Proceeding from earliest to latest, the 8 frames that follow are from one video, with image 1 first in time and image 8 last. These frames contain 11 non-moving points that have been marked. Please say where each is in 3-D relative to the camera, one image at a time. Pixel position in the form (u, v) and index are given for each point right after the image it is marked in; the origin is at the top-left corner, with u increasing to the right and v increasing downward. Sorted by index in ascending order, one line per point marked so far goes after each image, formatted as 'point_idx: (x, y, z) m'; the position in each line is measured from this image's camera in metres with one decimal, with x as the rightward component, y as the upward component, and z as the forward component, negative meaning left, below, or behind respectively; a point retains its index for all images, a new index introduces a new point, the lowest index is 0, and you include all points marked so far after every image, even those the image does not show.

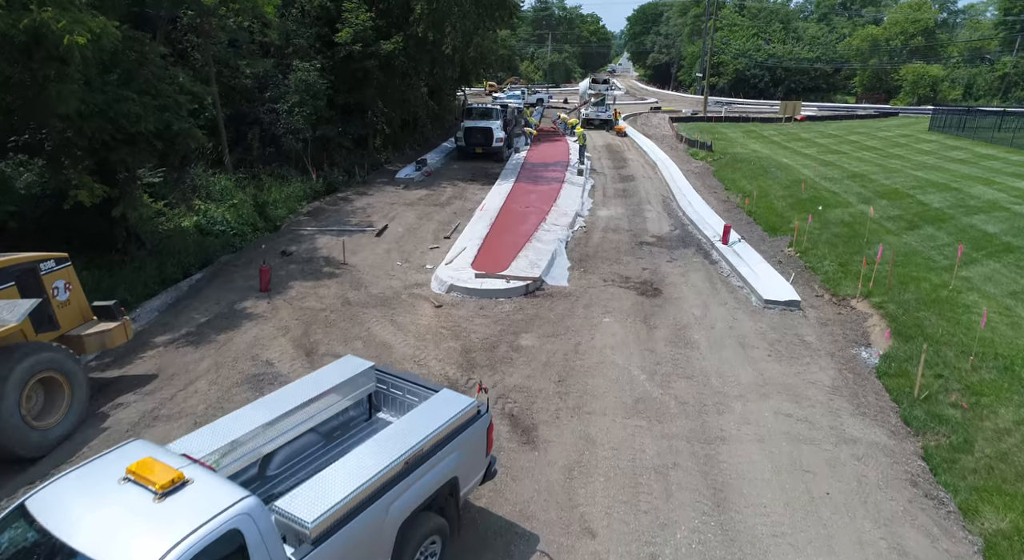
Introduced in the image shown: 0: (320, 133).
0: (-6.3, +4.8, +19.4) m
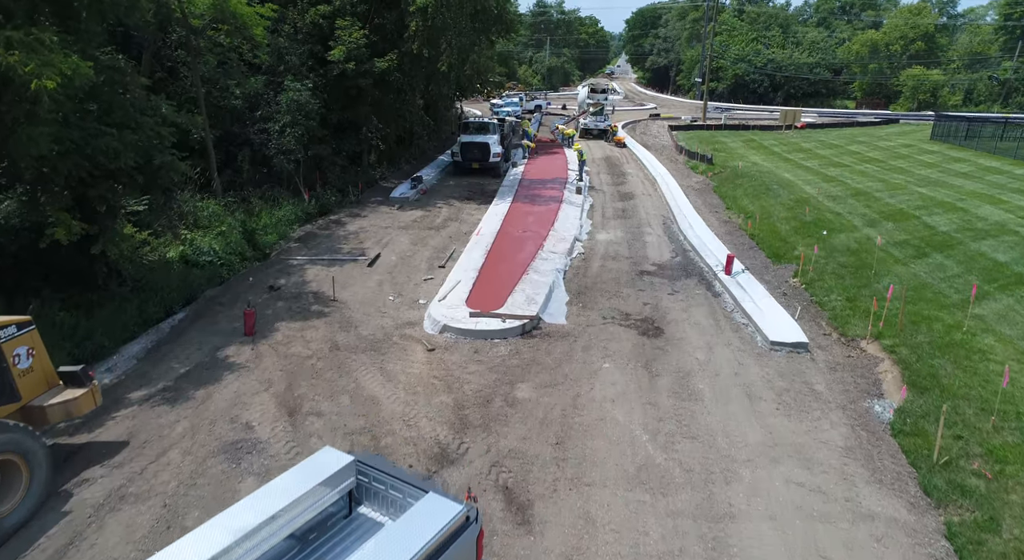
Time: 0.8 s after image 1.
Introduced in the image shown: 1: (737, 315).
0: (-6.4, +4.1, +18.9) m
1: (+4.5, -0.7, +11.8) m
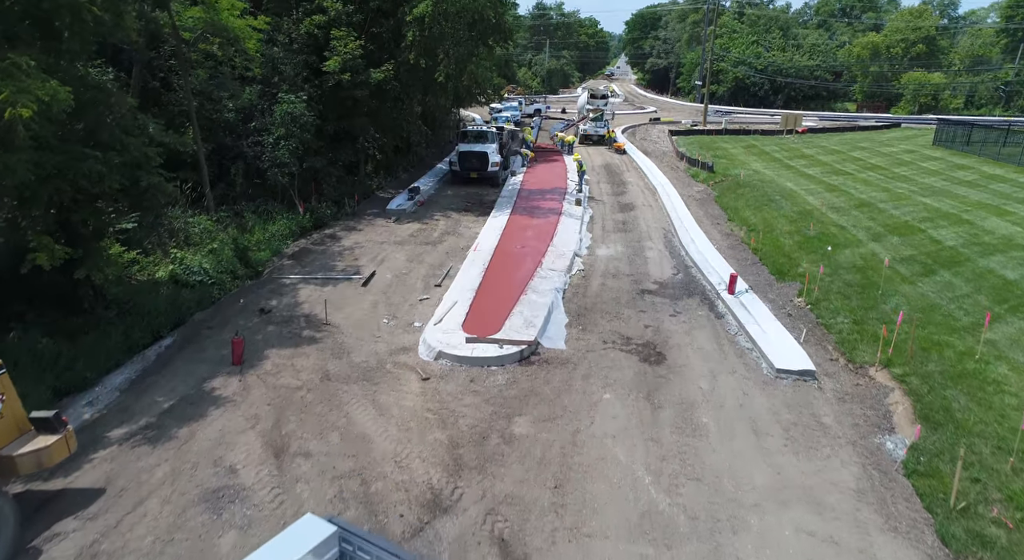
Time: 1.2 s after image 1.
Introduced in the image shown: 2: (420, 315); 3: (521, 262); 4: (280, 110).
0: (-6.5, +3.6, +18.6) m
1: (+4.5, -1.1, +11.5) m
2: (-1.9, -0.7, +12.1) m
3: (+0.2, +0.5, +14.9) m
4: (-6.7, +4.9, +16.9) m
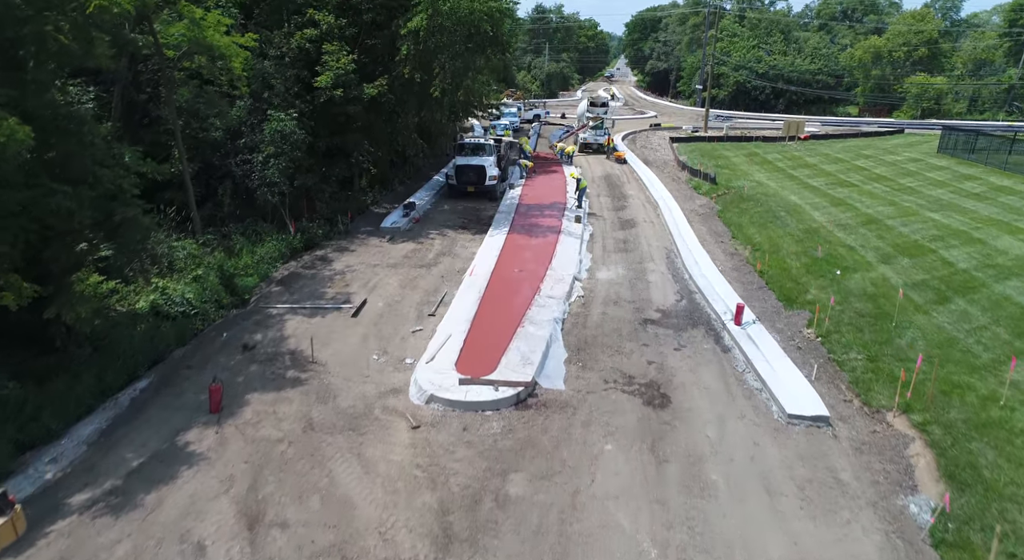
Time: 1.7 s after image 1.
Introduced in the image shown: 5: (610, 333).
0: (-6.5, +3.0, +18.0) m
1: (+4.4, -1.8, +10.9) m
2: (-2.0, -1.4, +11.5) m
3: (+0.2, -0.2, +14.3) m
4: (-6.8, +4.2, +16.4) m
5: (+2.1, -1.1, +12.4) m
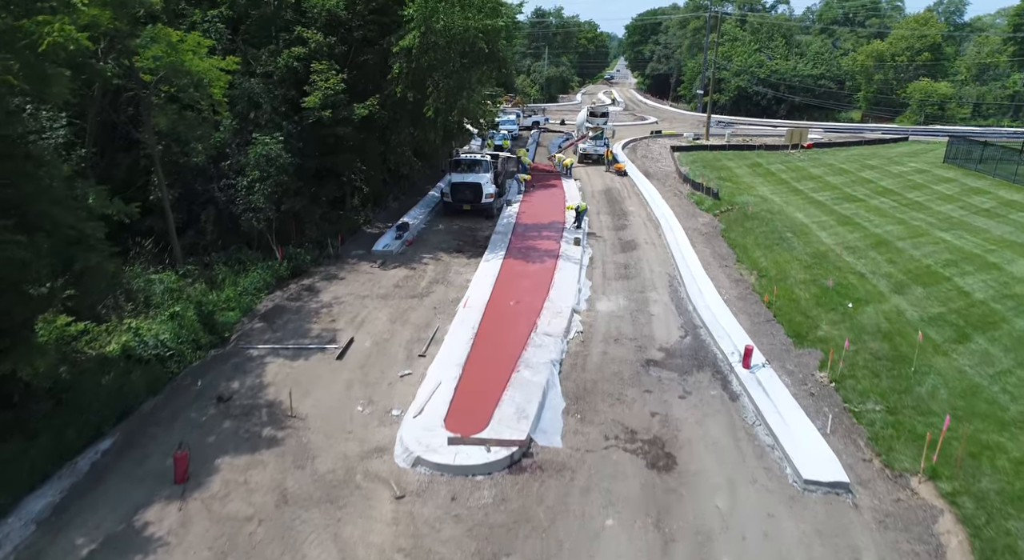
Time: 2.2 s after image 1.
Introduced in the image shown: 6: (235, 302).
0: (-6.6, +2.1, +17.3) m
1: (+4.3, -2.6, +10.2) m
2: (-2.1, -2.2, +10.8) m
3: (0.0, -1.0, +13.6) m
4: (-6.9, +3.4, +15.6) m
5: (+1.9, -1.9, +11.6) m
6: (-6.6, -0.6, +14.0) m
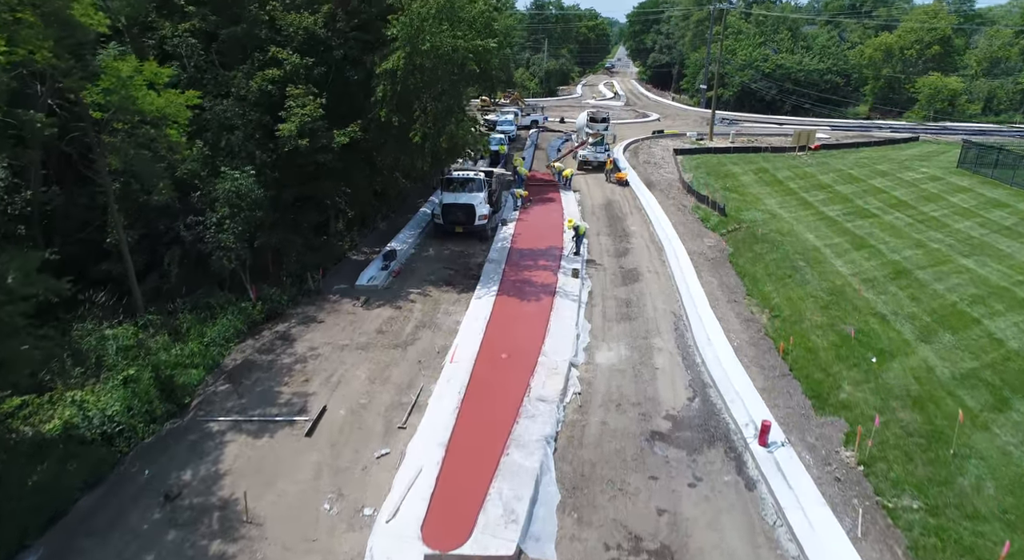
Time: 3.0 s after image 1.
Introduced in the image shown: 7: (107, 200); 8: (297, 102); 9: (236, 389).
0: (-6.8, +1.0, +16.0) m
1: (+4.1, -3.8, +9.0) m
2: (-2.3, -3.4, +9.6) m
3: (-0.1, -2.2, +12.3) m
4: (-7.1, +2.3, +14.3) m
5: (+1.8, -3.1, +10.4) m
6: (-6.8, -1.7, +12.8) m
7: (-8.9, +1.7, +12.9) m
8: (-5.6, +4.7, +15.4) m
9: (-5.7, -2.3, +12.2) m
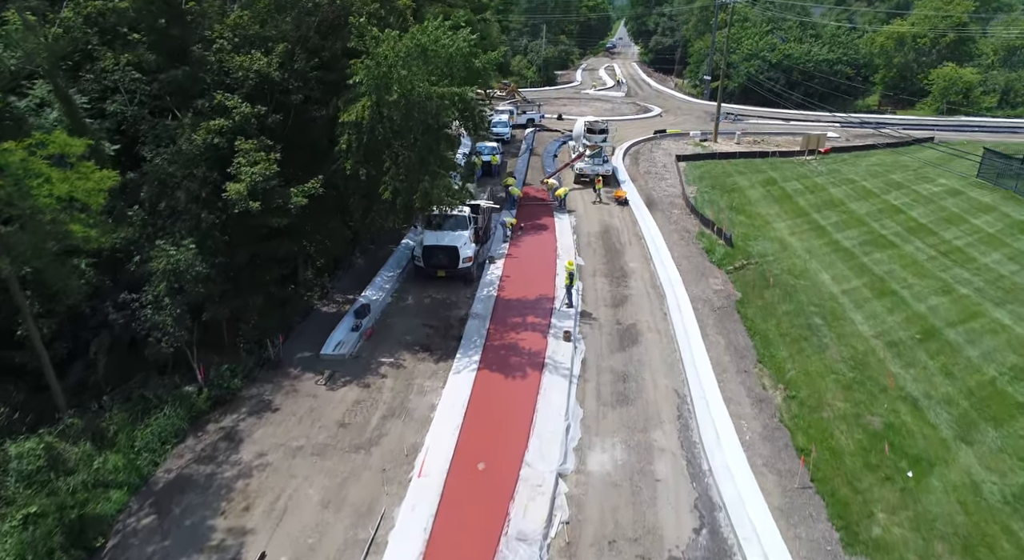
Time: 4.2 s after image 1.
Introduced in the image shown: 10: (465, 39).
0: (-7.3, -0.8, +14.1) m
1: (+3.7, -5.9, +7.2) m
2: (-2.7, -5.5, +7.8) m
3: (-0.6, -4.2, +10.5) m
4: (-7.5, +0.3, +12.4) m
5: (+1.3, -5.2, +8.6) m
6: (-7.2, -3.7, +11.0) m
7: (-9.3, -0.2, +10.9) m
8: (-6.1, +2.8, +13.4) m
9: (-6.1, -4.2, +10.4) m
10: (-1.2, +6.1, +14.7) m
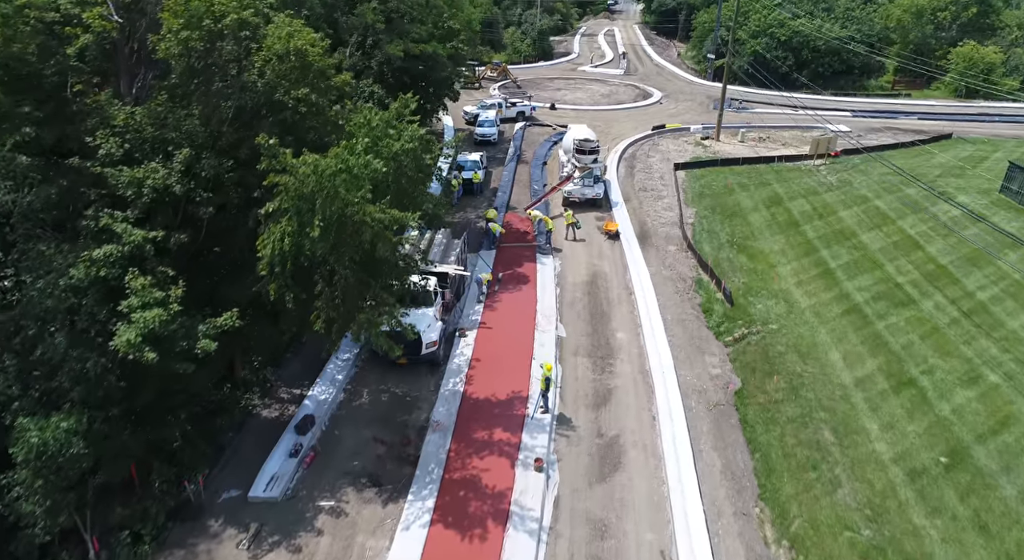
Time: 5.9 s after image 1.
0: (-8.2, -3.9, +11.8) m
1: (+2.8, -9.4, +5.2) m
2: (-3.6, -8.9, +5.8) m
3: (-1.5, -7.5, +8.5) m
4: (-8.4, -2.8, +10.0) m
5: (+0.4, -8.6, +6.6) m
6: (-8.1, -7.0, +8.8) m
7: (-10.2, -3.5, +8.6) m
8: (-7.0, -0.3, +10.9) m
9: (-7.0, -7.5, +8.3) m
10: (-2.1, +3.0, +11.9) m
